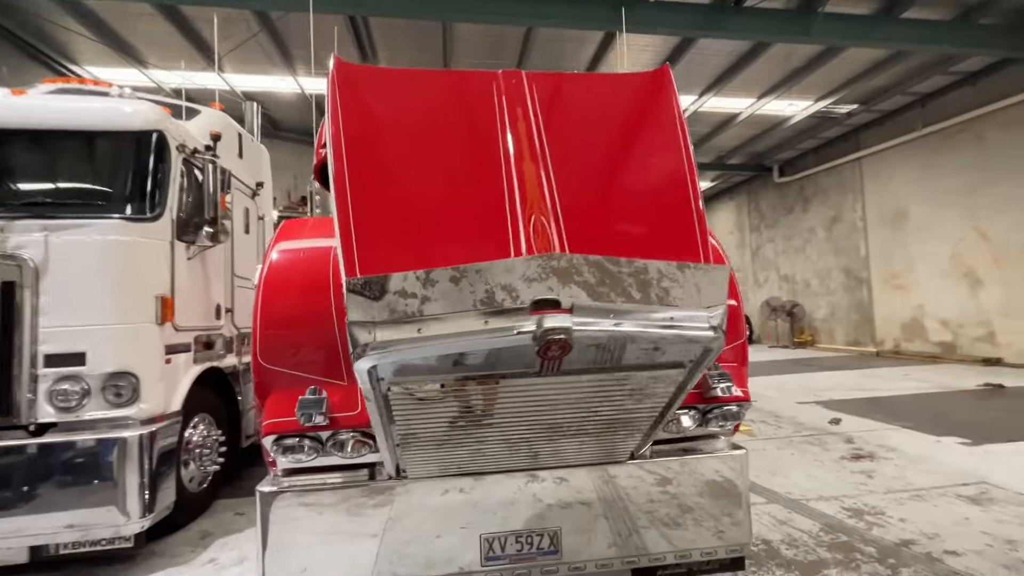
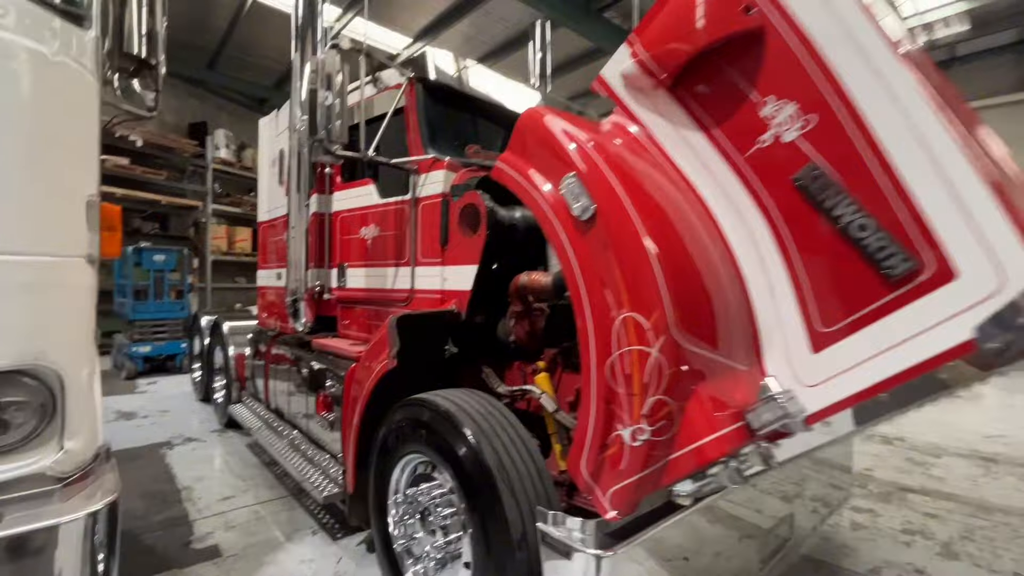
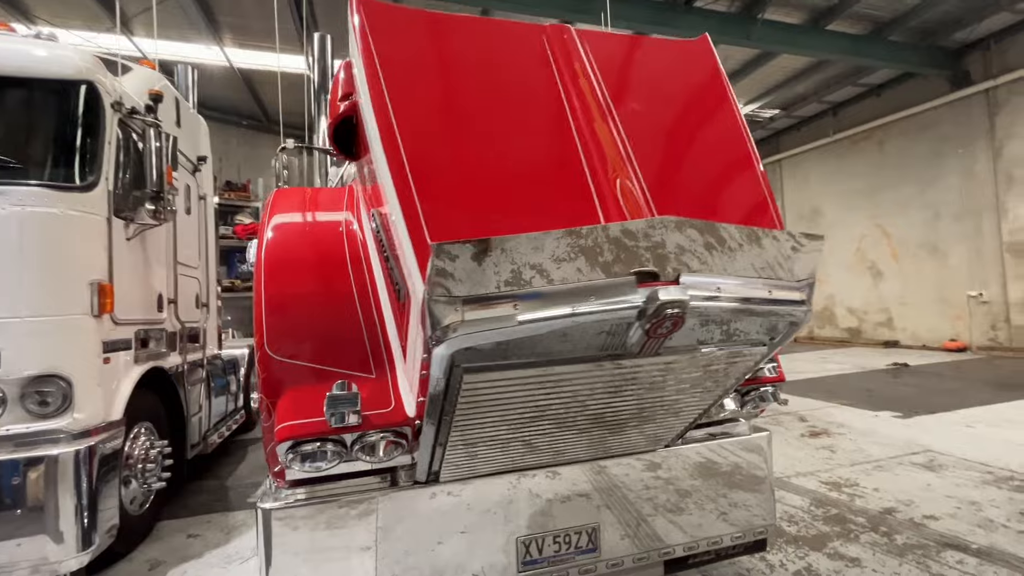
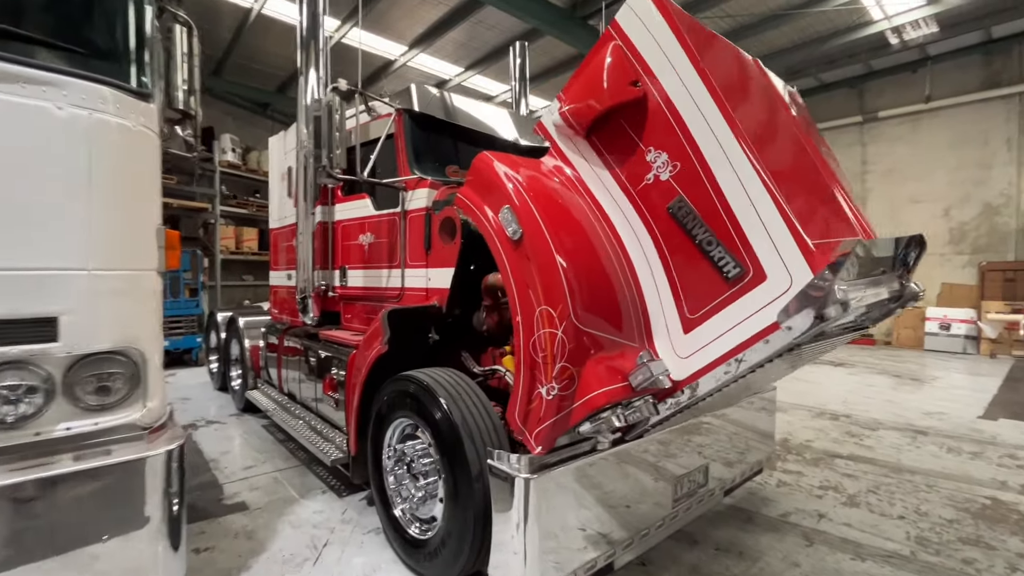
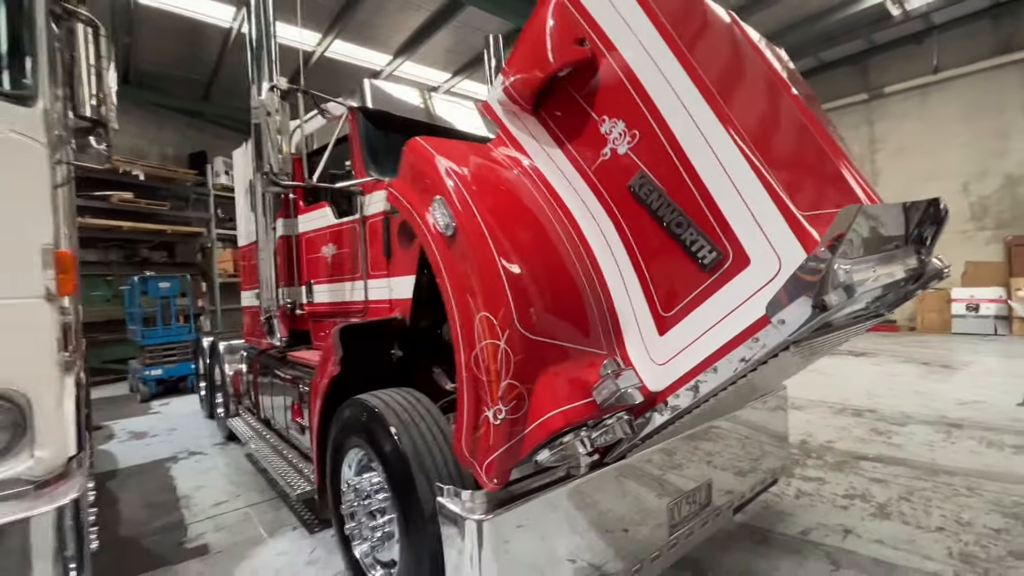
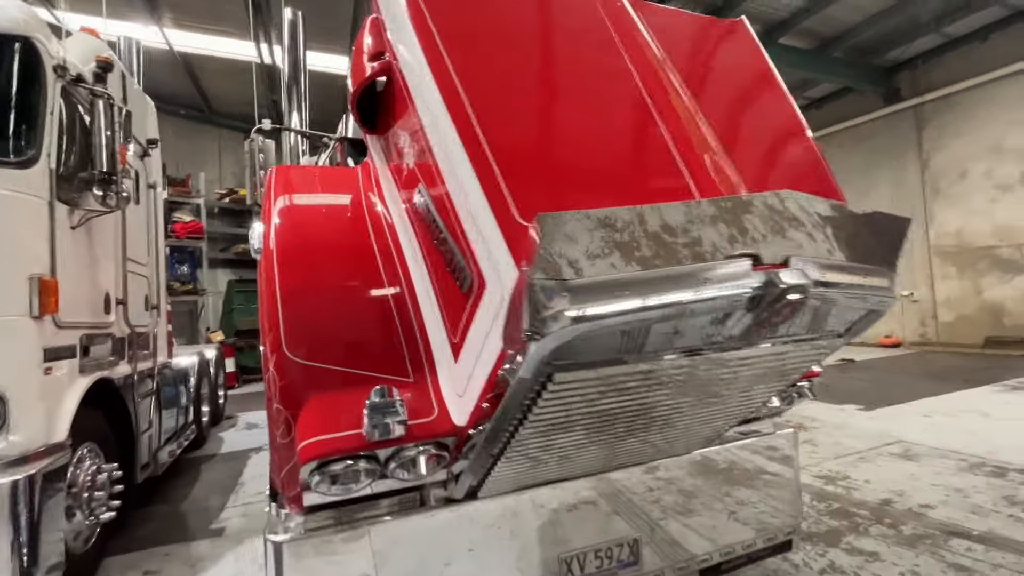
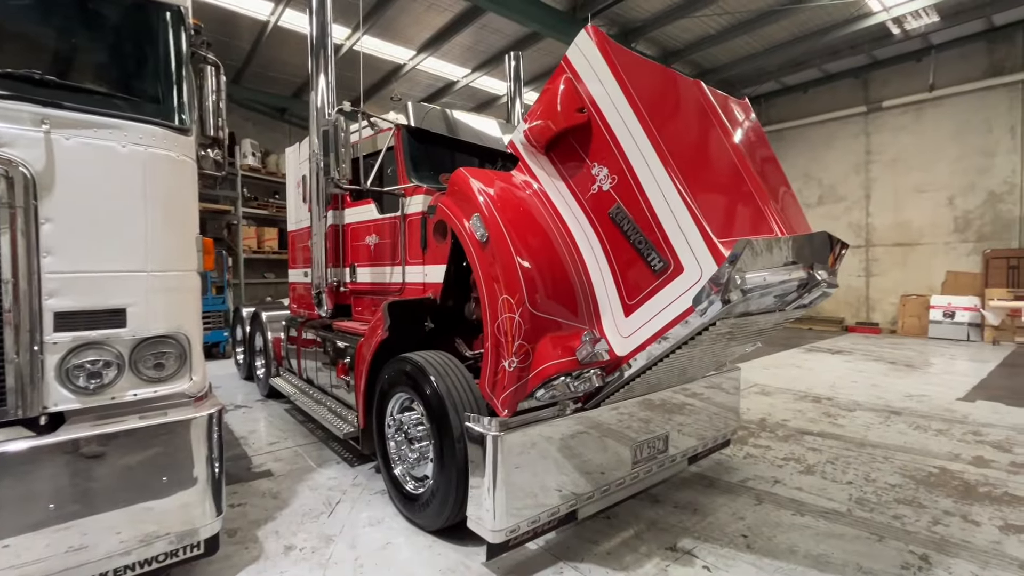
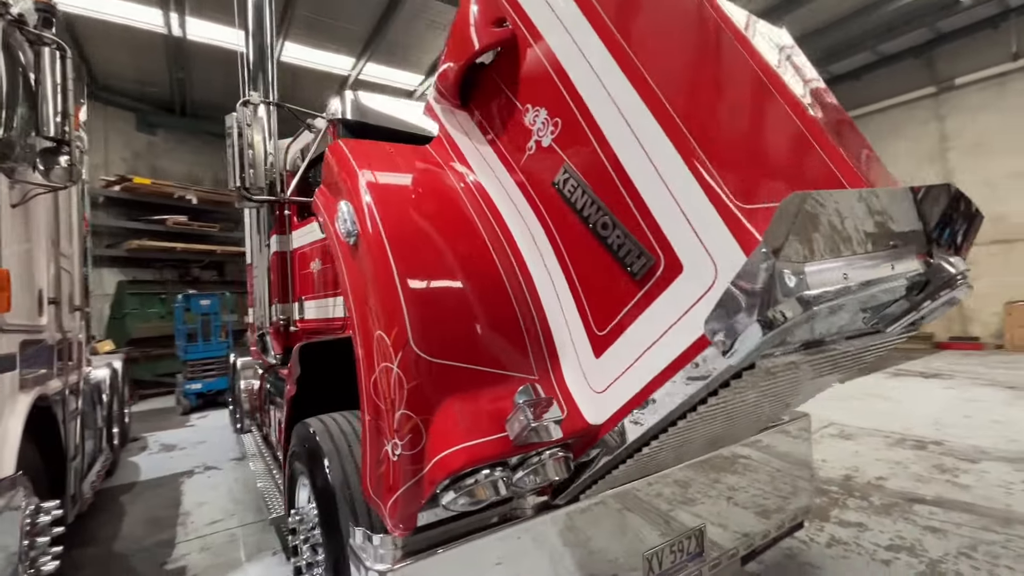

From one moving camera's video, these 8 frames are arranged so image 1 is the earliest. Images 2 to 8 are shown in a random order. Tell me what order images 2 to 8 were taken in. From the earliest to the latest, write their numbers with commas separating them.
3, 6, 8, 5, 7, 4, 2
